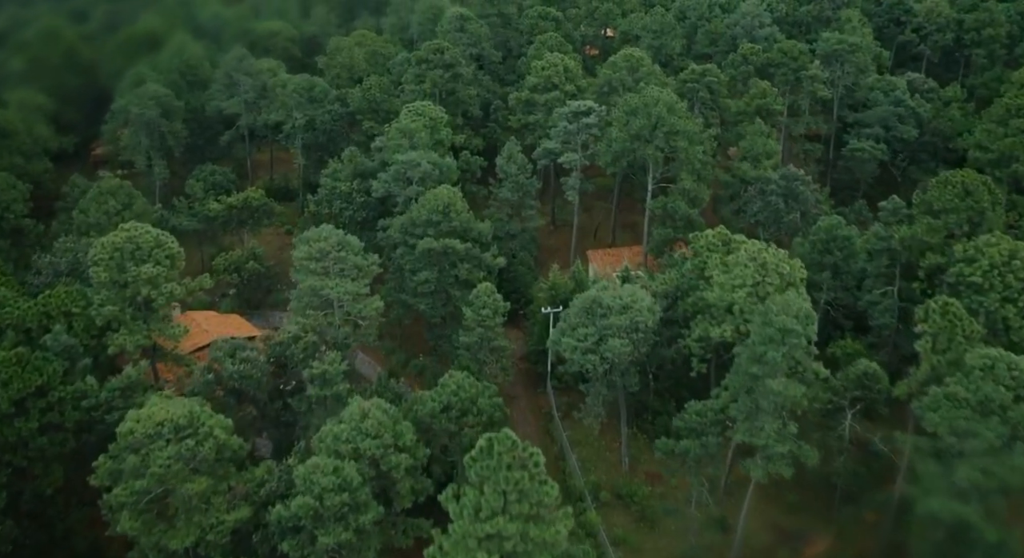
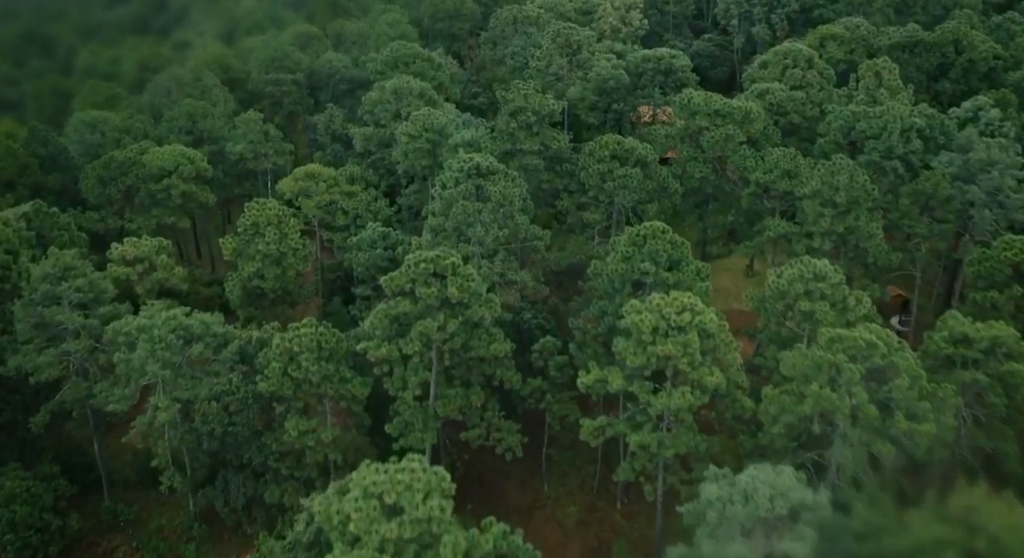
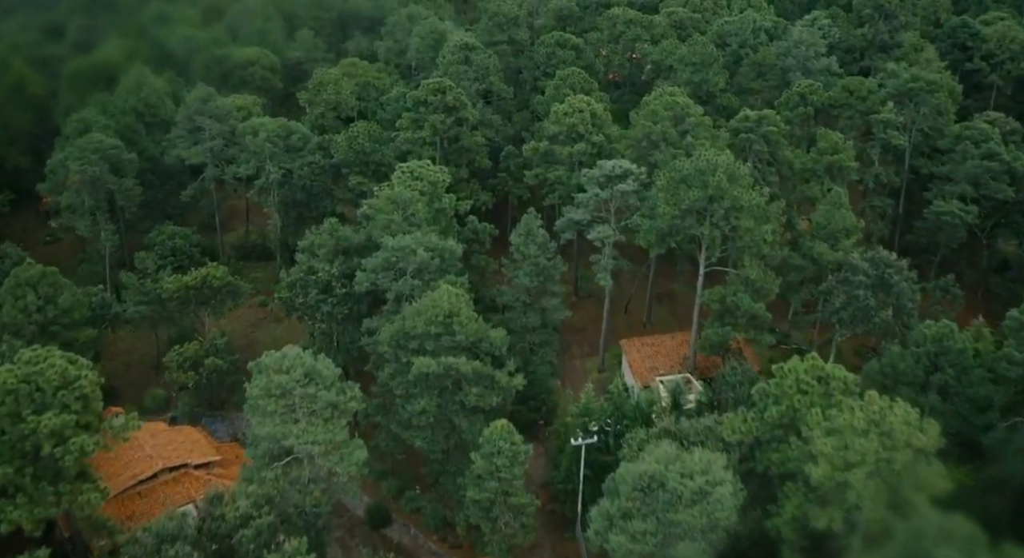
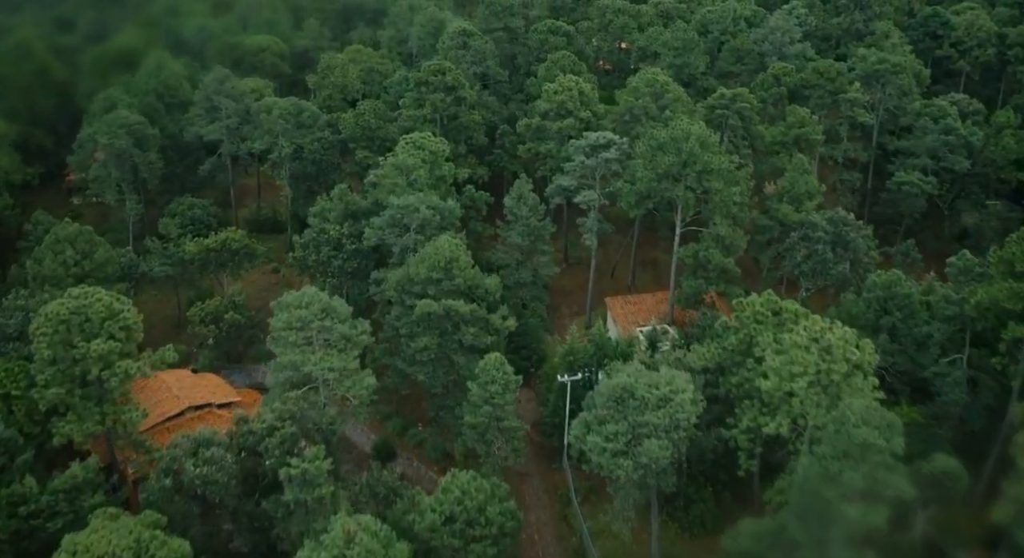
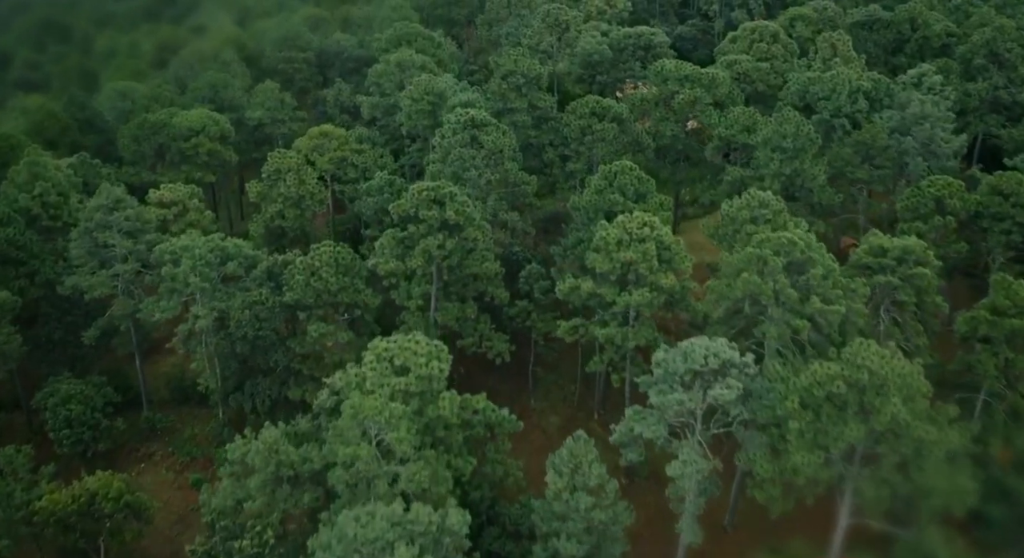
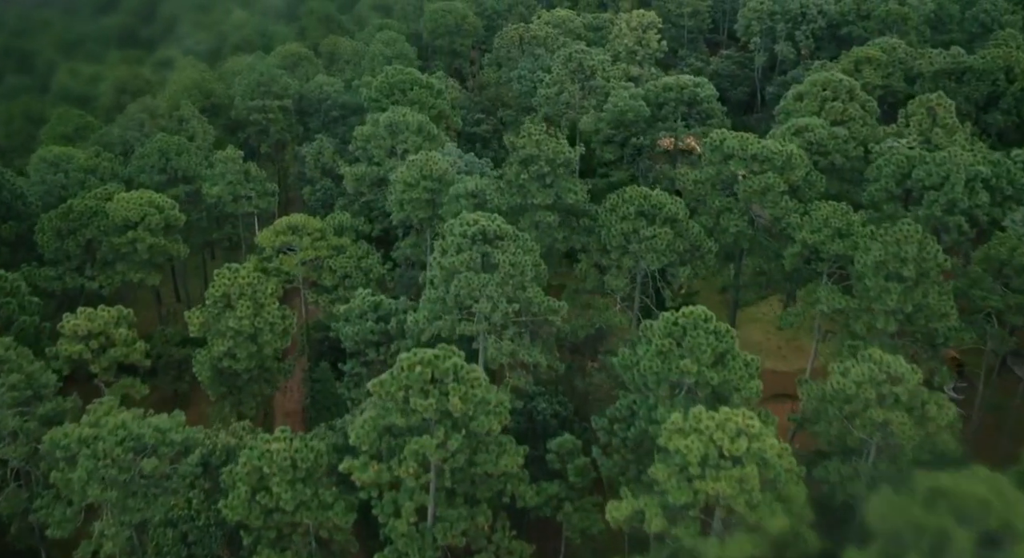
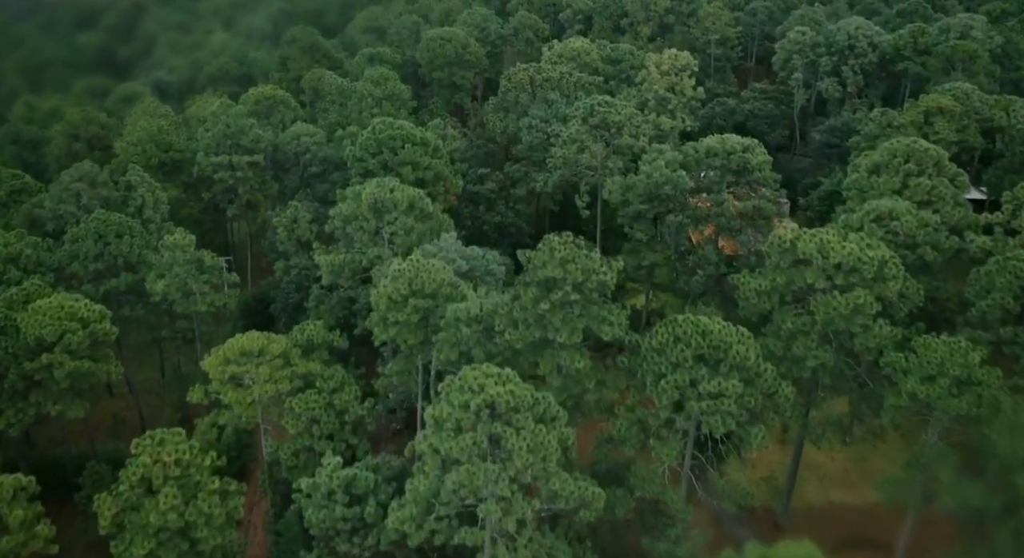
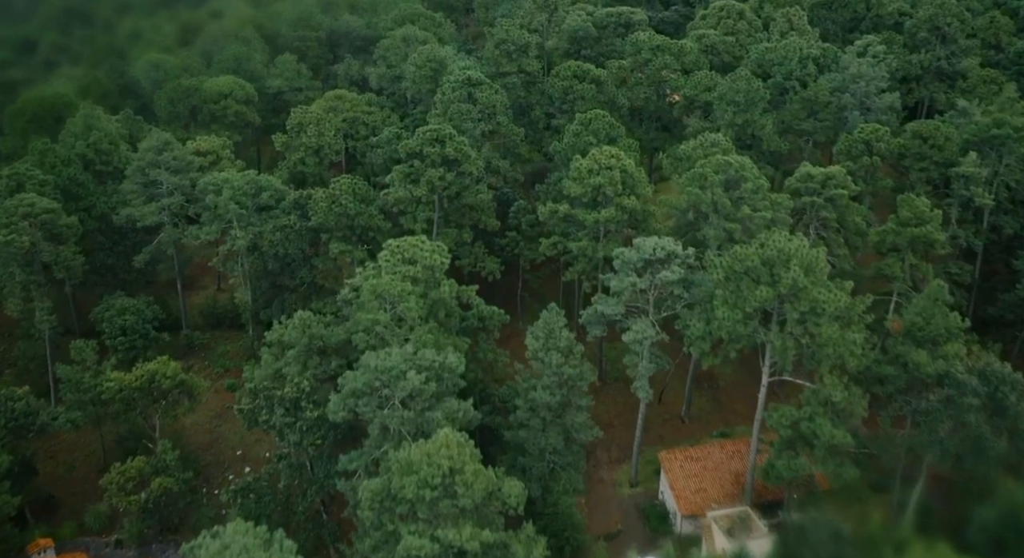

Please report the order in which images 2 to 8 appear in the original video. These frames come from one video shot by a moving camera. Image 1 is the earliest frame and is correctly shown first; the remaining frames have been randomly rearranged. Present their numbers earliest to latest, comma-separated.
4, 3, 8, 5, 2, 6, 7
